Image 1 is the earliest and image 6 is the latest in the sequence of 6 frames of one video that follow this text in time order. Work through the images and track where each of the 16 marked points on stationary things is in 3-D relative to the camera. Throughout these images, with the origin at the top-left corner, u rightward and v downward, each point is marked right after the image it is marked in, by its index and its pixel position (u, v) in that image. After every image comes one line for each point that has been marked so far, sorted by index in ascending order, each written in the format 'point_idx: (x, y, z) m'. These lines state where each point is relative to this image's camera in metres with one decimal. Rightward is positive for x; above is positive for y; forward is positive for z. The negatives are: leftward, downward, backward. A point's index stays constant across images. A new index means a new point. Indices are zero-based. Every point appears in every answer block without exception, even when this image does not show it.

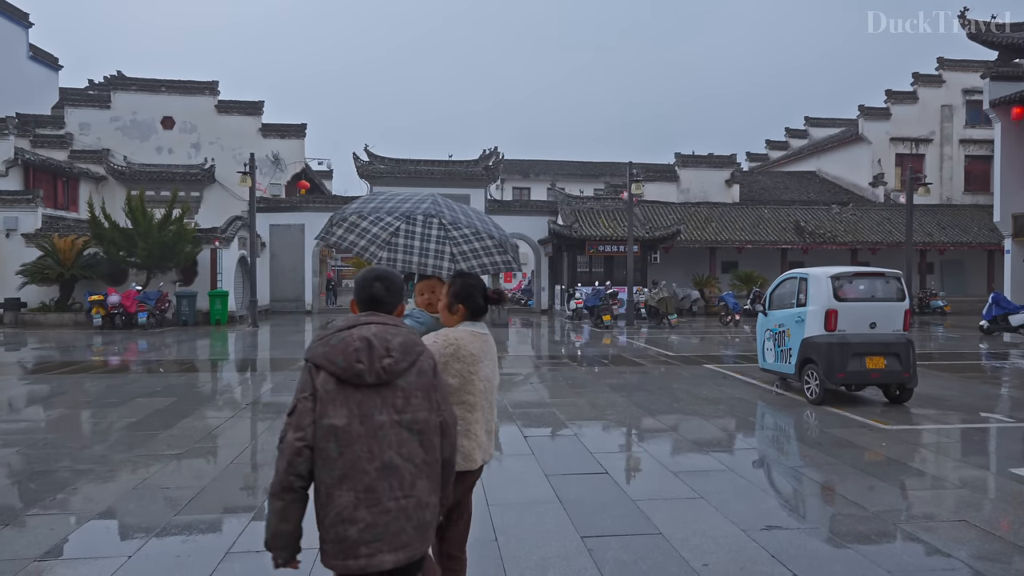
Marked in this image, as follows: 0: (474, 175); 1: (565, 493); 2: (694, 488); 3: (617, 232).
0: (-1.1, +3.4, +19.6) m
1: (+0.3, -1.1, +3.5) m
2: (+1.0, -1.1, +3.6) m
3: (+2.9, +1.5, +18.3) m
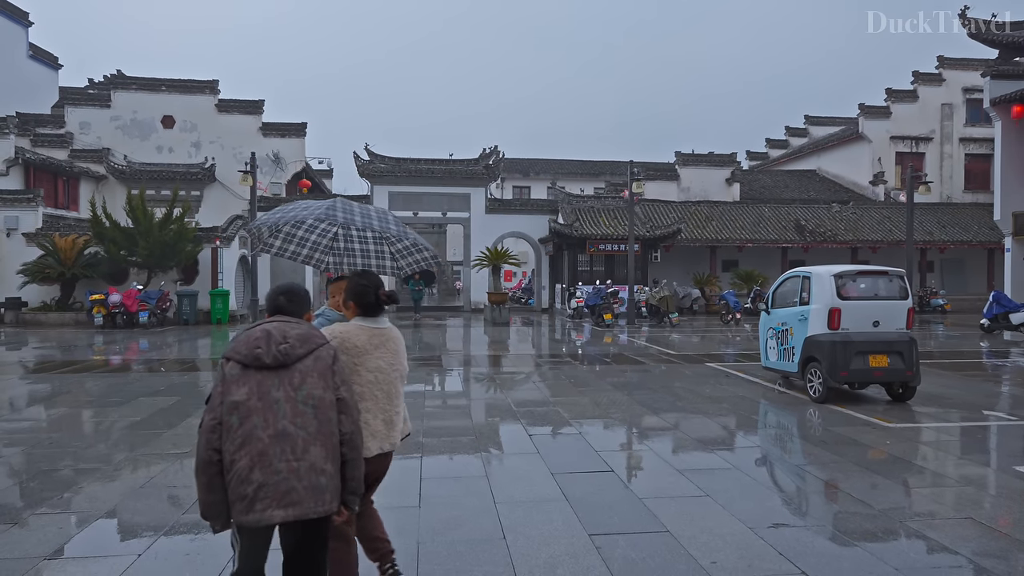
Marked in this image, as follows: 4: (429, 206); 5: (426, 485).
0: (-1.1, +3.4, +19.6) m
1: (+0.3, -1.1, +3.5) m
2: (+1.0, -1.1, +3.7) m
3: (+2.9, +1.6, +18.3) m
4: (-2.5, +2.4, +19.7) m
5: (-0.5, -1.1, +3.7) m
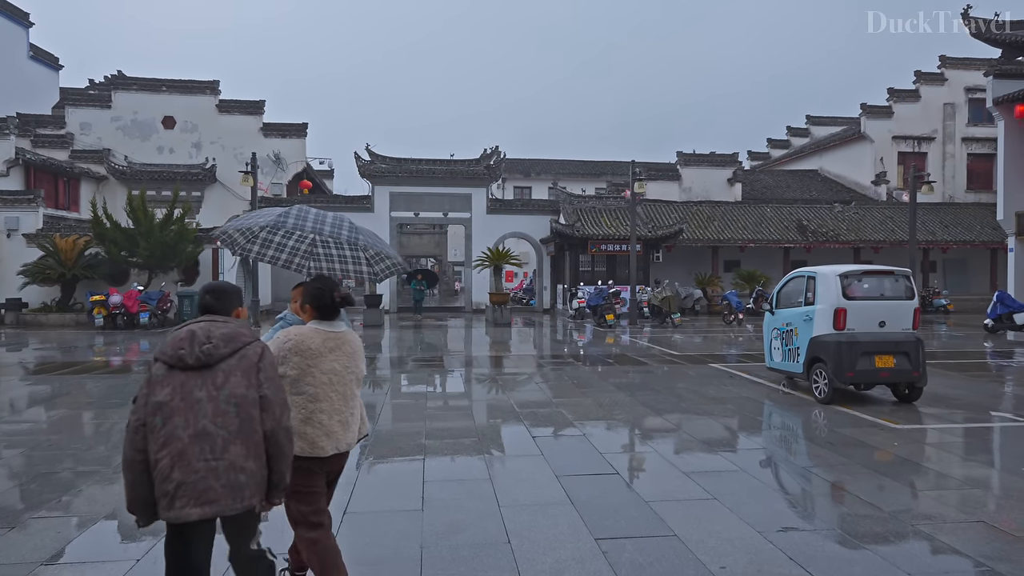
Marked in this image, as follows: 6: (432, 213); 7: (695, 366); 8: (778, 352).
0: (-1.1, +3.4, +19.6) m
1: (+0.3, -1.1, +3.5) m
2: (+1.1, -1.1, +3.6) m
3: (+3.0, +1.6, +18.3) m
4: (-2.4, +2.4, +19.6) m
5: (-0.5, -1.1, +3.6) m
6: (-2.4, +2.2, +19.7) m
7: (+2.4, -1.0, +8.7) m
8: (+2.7, -0.6, +6.7) m
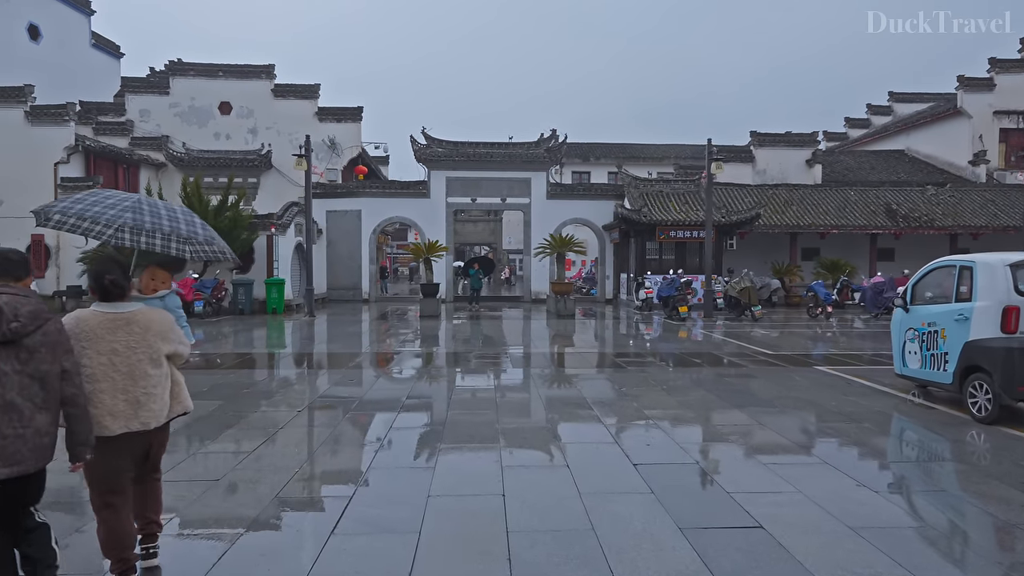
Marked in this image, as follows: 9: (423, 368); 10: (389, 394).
0: (+0.7, +3.7, +18.7) m
1: (+0.8, -1.1, +2.6) m
2: (+1.5, -1.1, +2.6) m
3: (+4.6, +1.8, +17.1) m
4: (-0.7, +2.7, +18.8) m
5: (0.0, -1.1, +2.8) m
6: (-0.7, +2.6, +18.9) m
7: (+3.3, -0.9, +7.6) m
8: (+3.4, -0.6, +5.6) m
9: (-1.2, -1.1, +9.0) m
10: (-1.3, -1.2, +7.4) m
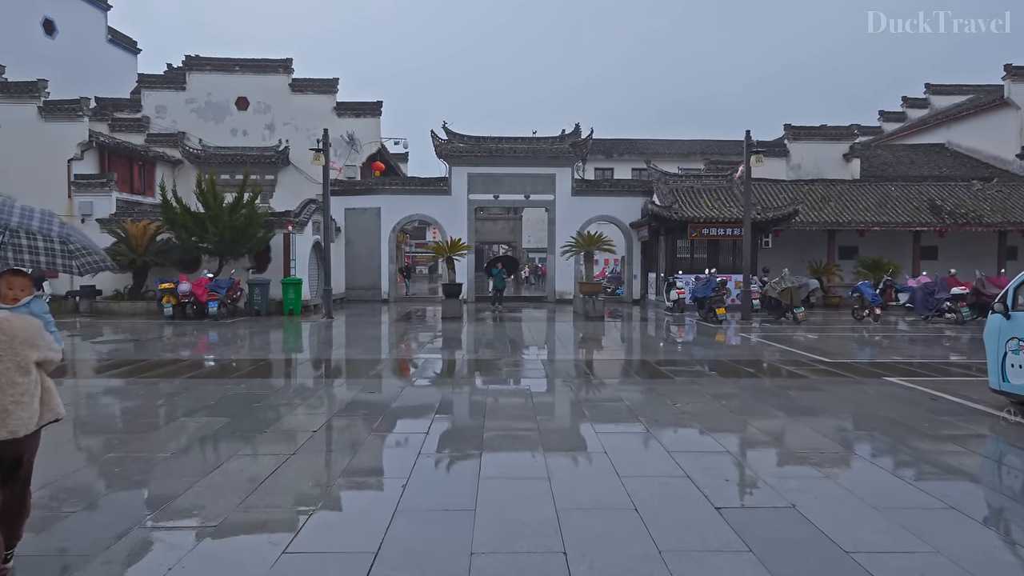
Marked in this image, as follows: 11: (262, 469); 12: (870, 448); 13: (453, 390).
0: (+1.3, +3.7, +18.0) m
1: (+1.0, -1.1, +1.9) m
2: (+1.8, -1.1, +2.0) m
3: (+5.2, +1.8, +16.3) m
4: (0.0, +2.7, +18.2) m
5: (+0.2, -1.1, +2.1) m
6: (0.0, +2.6, +18.2) m
7: (+3.7, -0.9, +6.9) m
8: (+3.7, -0.6, +4.8) m
9: (-0.8, -1.1, +8.4) m
10: (-1.0, -1.2, +6.7) m
11: (-1.7, -1.2, +4.5) m
12: (+2.5, -1.2, +4.6) m
13: (-0.6, -1.2, +7.3) m
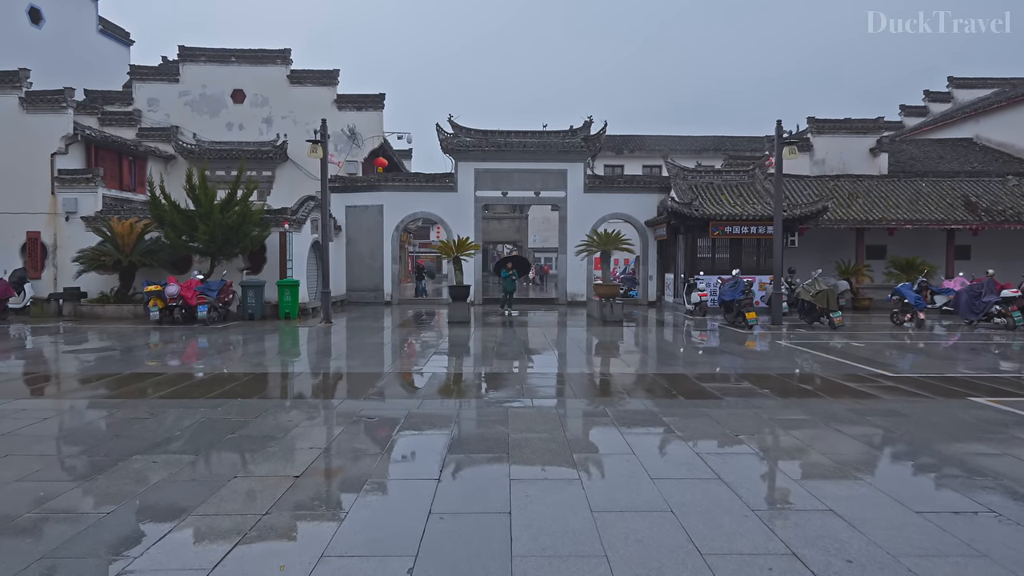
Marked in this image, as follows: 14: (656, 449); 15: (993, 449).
0: (+1.6, +3.7, +17.1) m
1: (+1.2, -1.1, +1.0) m
2: (+1.9, -1.2, +1.0) m
3: (+5.4, +1.8, +15.4) m
4: (+0.2, +2.7, +17.3) m
5: (+0.4, -1.1, +1.2) m
6: (+0.3, +2.5, +17.3) m
7: (+3.9, -1.0, +6.0) m
8: (+3.9, -0.7, +3.9) m
9: (-0.6, -1.2, +7.5) m
10: (-0.8, -1.2, +5.8) m
11: (-1.5, -1.2, +3.6) m
12: (+2.7, -1.2, +3.7) m
13: (-0.4, -1.2, +6.4) m
14: (+1.0, -1.3, +4.4) m
15: (+3.2, -1.1, +4.5) m
